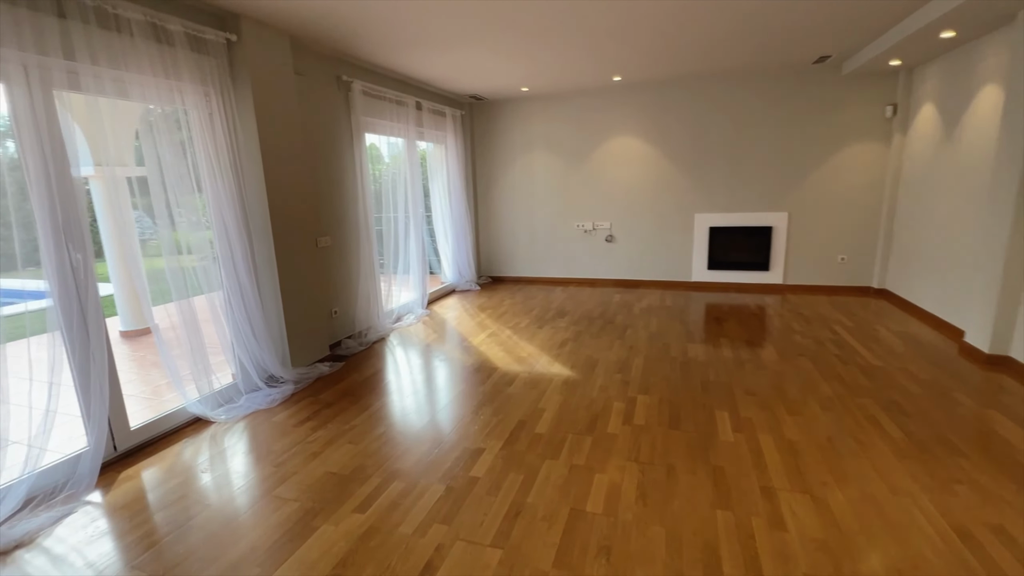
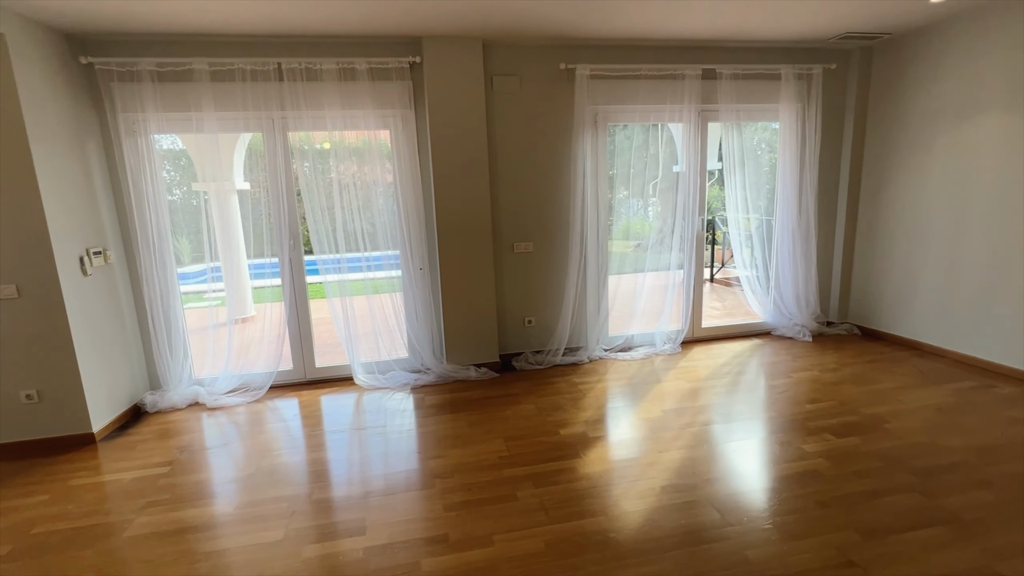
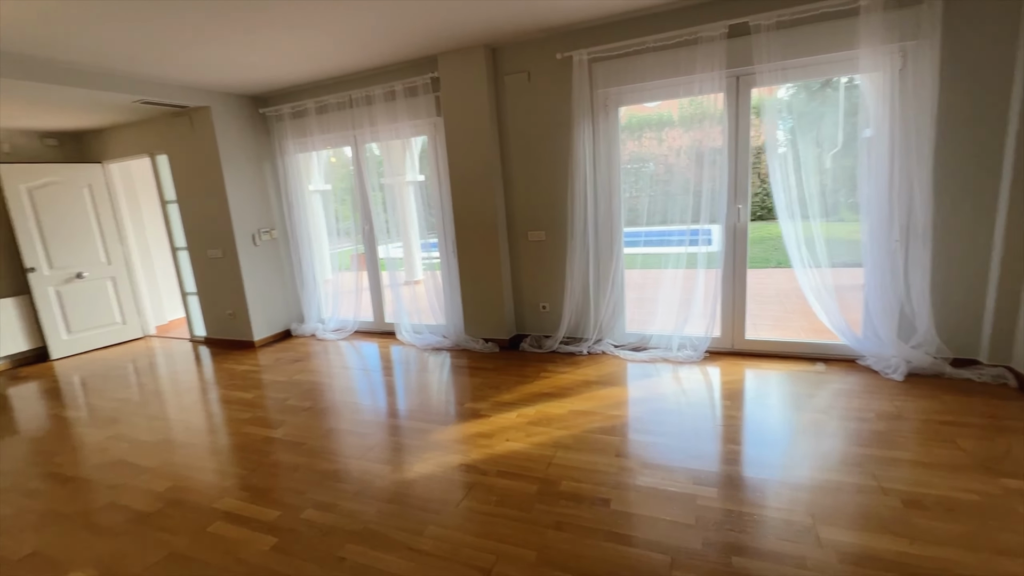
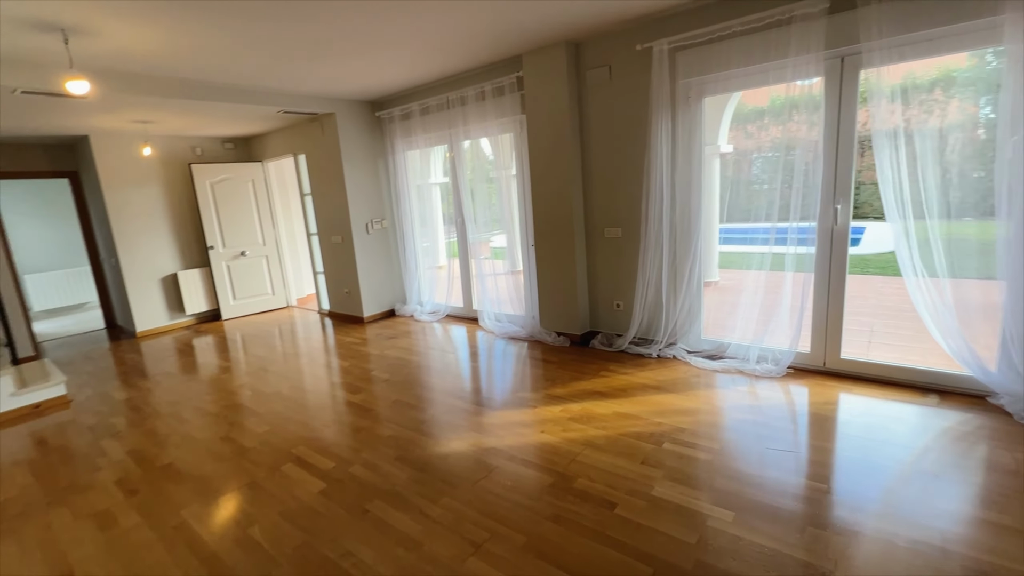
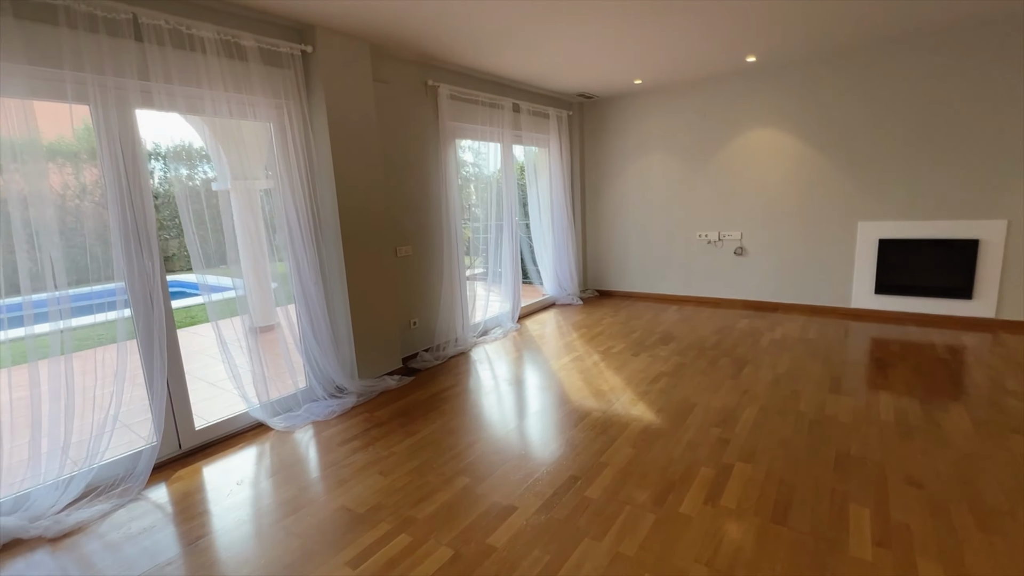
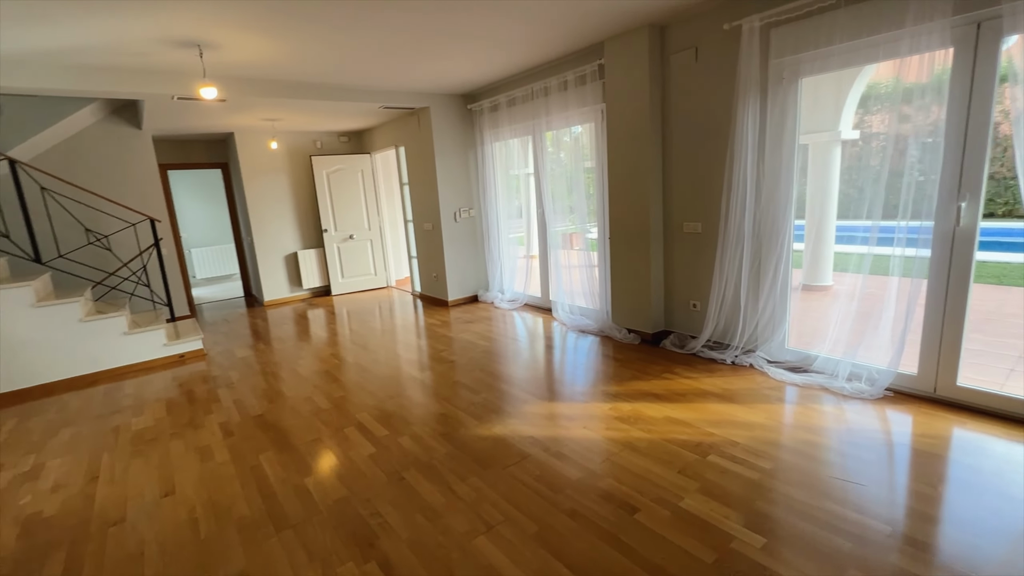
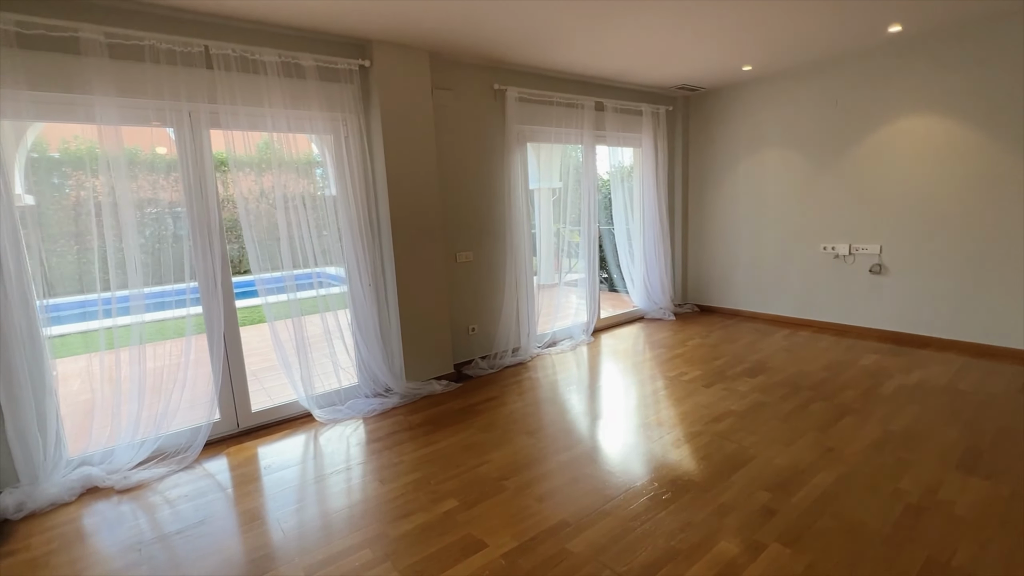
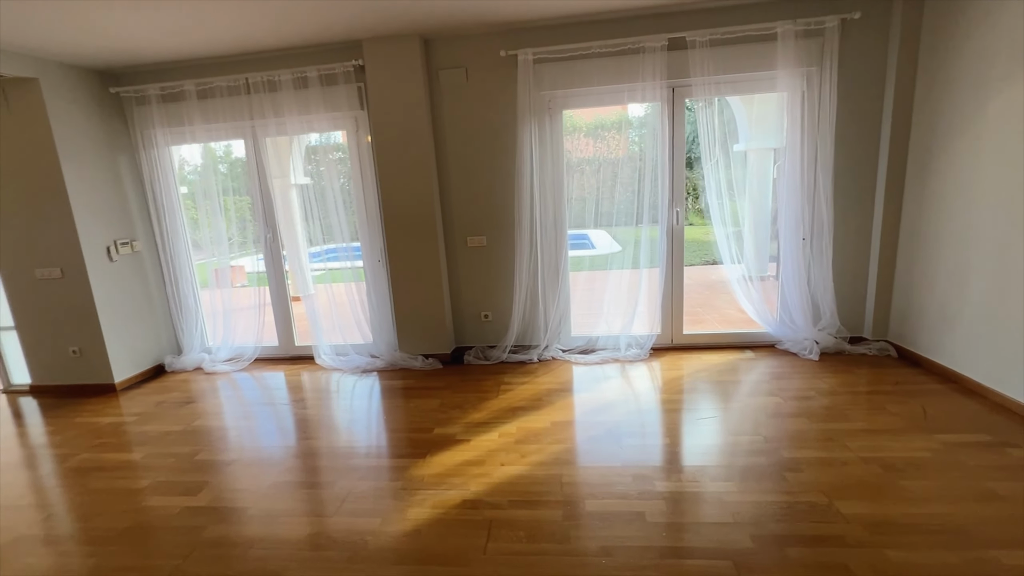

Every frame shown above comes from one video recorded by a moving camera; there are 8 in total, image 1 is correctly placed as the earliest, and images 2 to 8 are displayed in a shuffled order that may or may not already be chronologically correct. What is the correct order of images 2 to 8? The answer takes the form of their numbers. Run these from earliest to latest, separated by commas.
5, 7, 2, 8, 3, 4, 6
